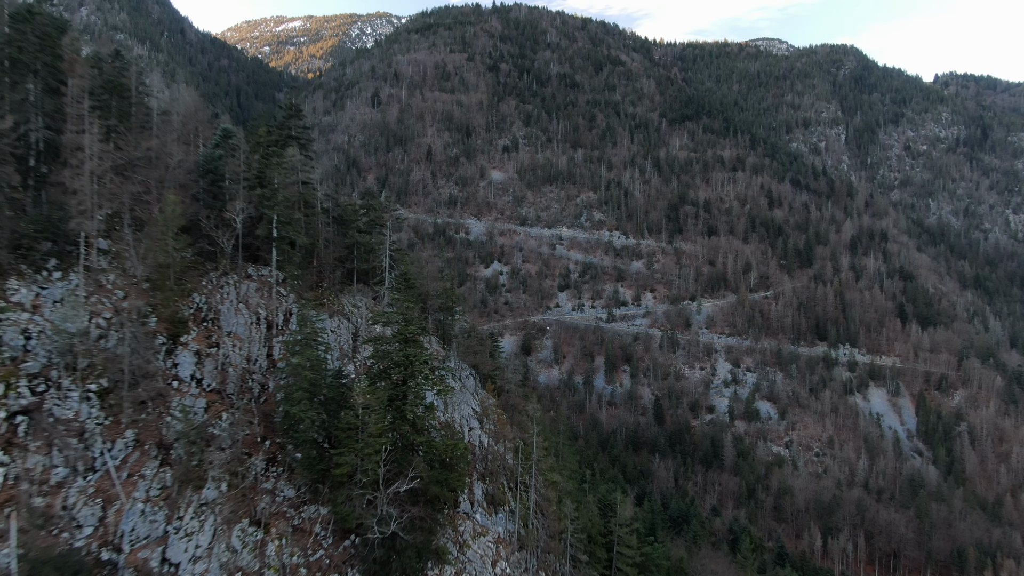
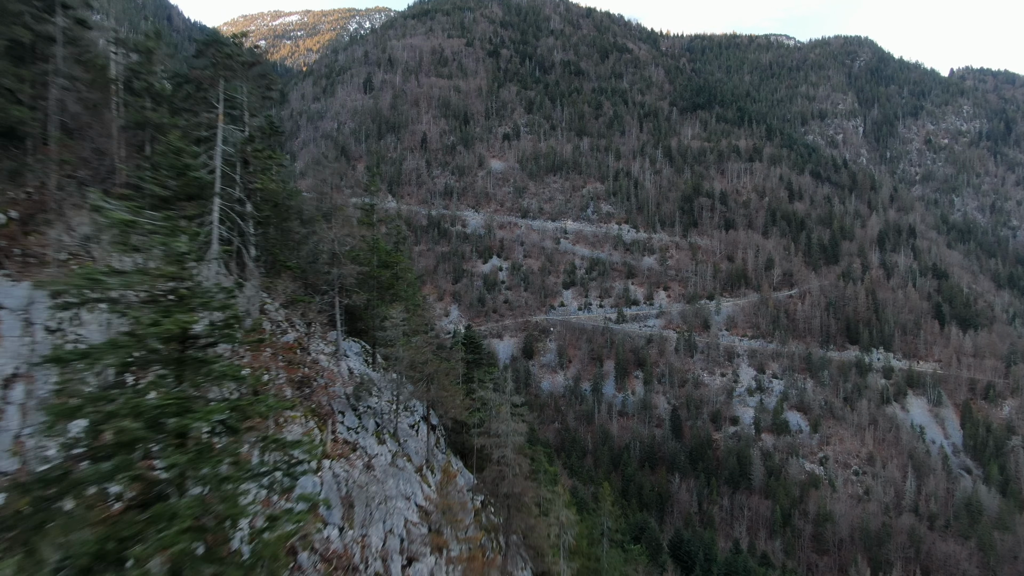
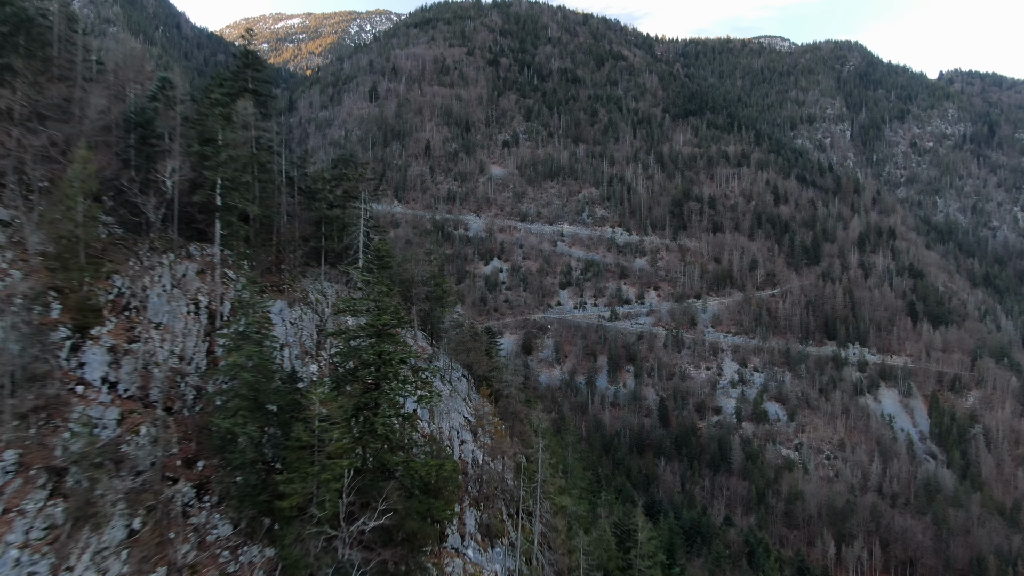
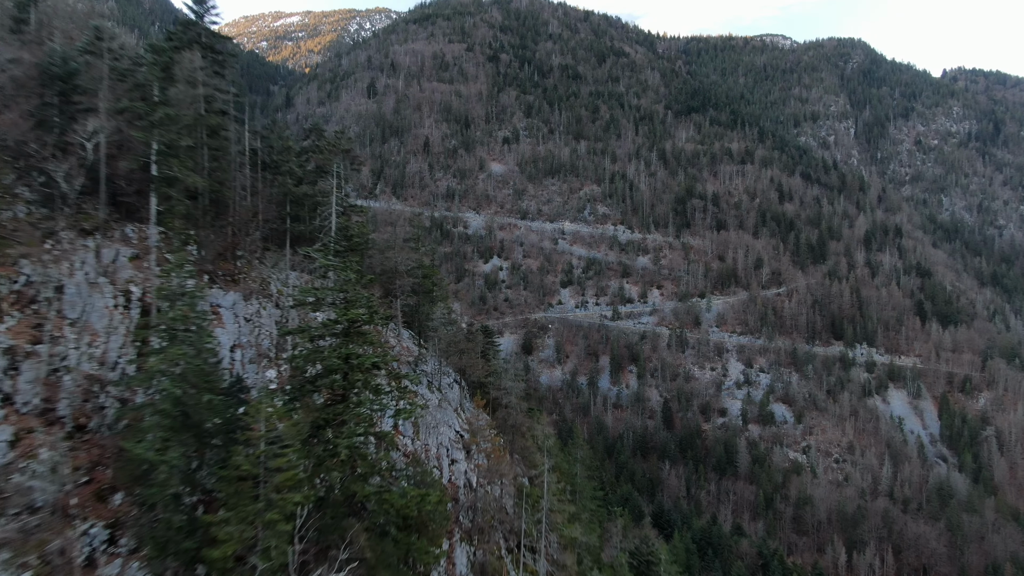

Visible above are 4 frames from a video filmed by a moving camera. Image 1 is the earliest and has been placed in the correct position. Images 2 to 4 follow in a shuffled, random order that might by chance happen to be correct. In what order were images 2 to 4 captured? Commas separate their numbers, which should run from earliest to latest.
3, 4, 2
